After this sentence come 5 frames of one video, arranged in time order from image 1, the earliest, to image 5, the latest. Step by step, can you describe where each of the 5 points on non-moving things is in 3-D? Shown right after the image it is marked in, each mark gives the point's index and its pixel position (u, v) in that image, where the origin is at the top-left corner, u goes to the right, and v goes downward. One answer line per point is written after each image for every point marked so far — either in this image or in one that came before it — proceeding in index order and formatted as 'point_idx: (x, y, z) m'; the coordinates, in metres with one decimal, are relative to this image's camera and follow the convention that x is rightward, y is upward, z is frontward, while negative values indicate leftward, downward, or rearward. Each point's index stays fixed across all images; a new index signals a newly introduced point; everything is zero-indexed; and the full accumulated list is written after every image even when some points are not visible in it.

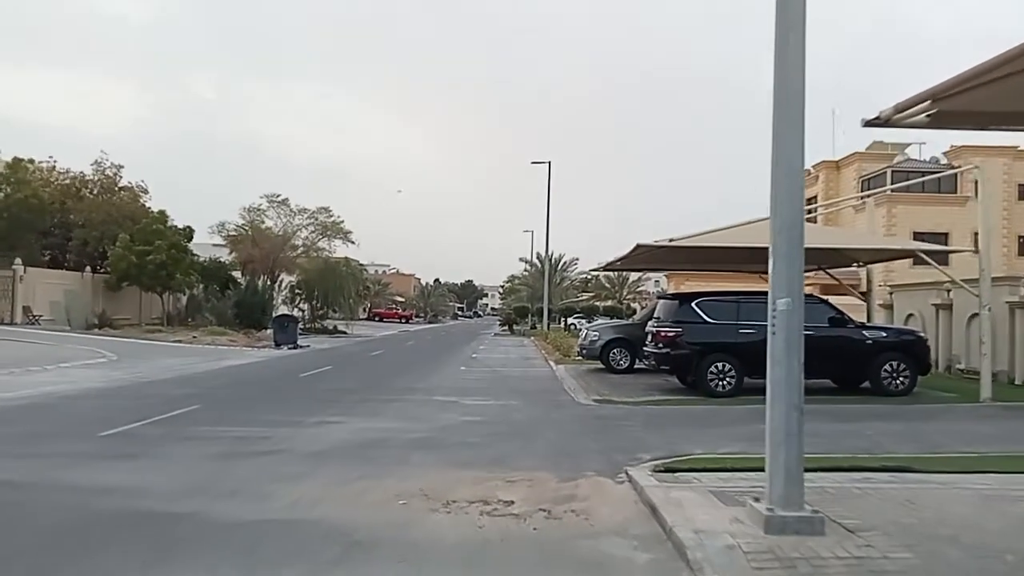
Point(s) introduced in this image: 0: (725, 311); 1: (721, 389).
0: (+5.5, -0.6, +19.4) m
1: (+5.3, -2.6, +19.1) m
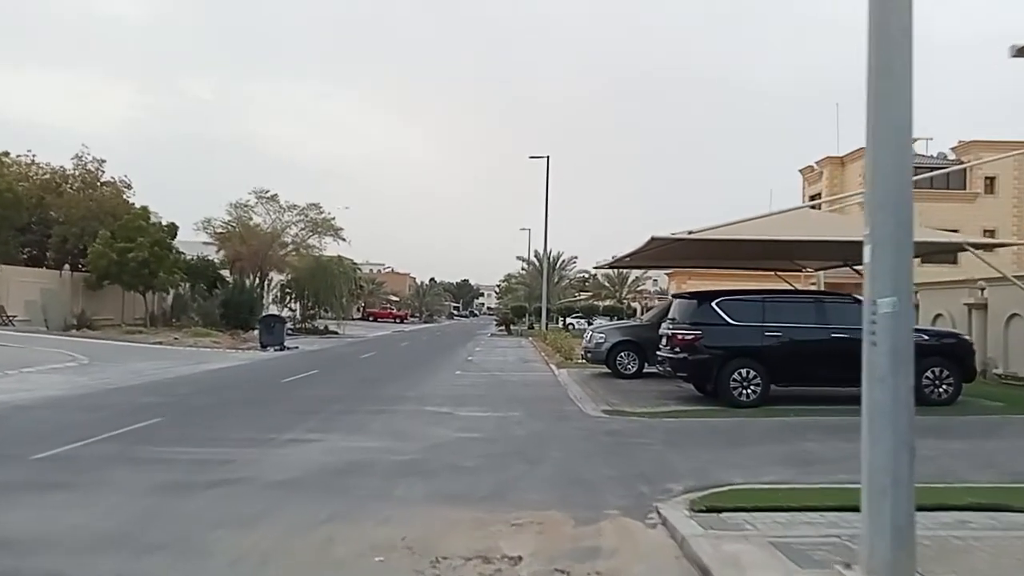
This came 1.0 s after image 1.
0: (+5.5, -0.6, +17.5) m
1: (+5.3, -2.6, +17.2) m
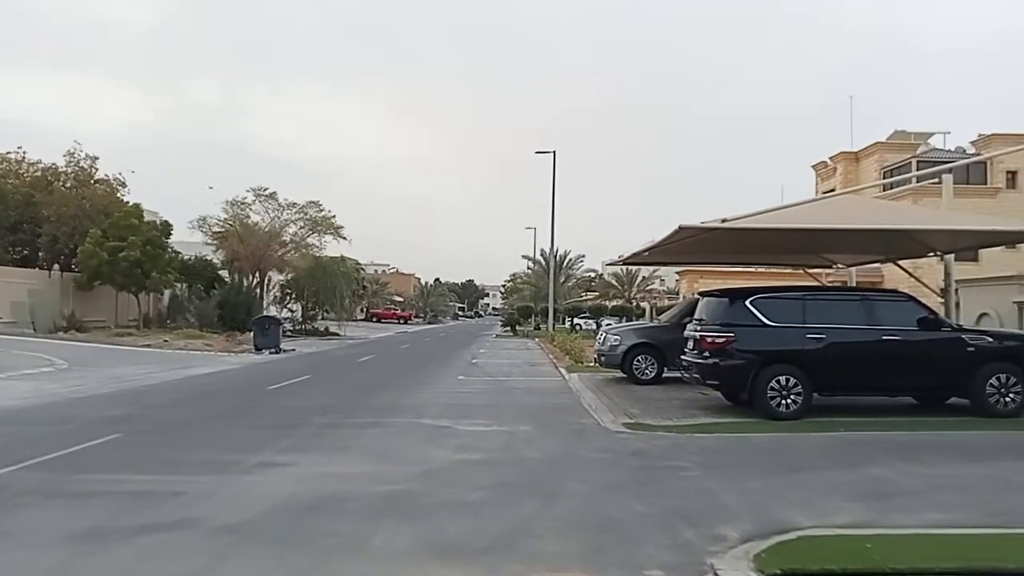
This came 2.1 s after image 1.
0: (+5.7, -0.5, +15.5) m
1: (+5.5, -2.5, +15.2) m
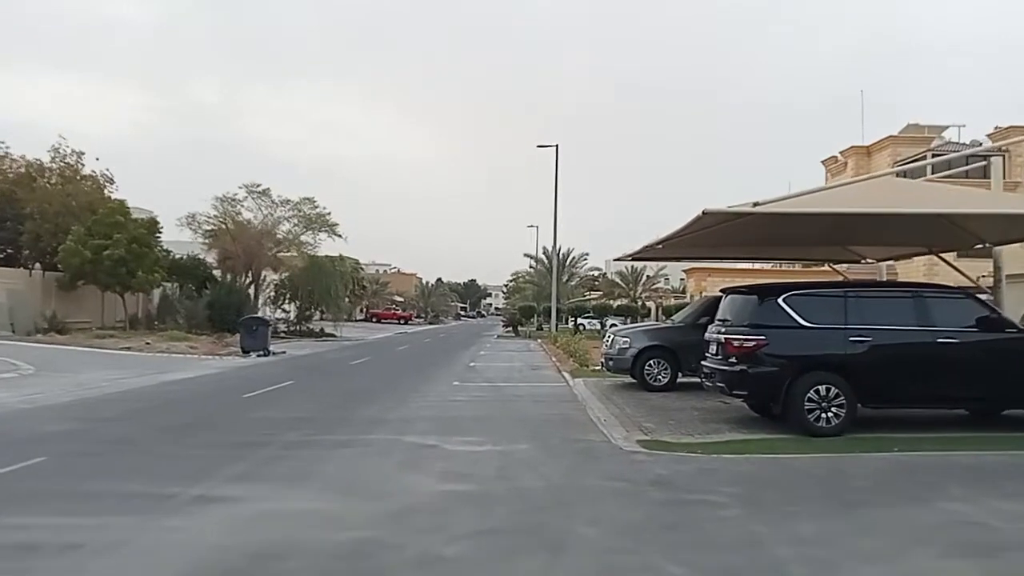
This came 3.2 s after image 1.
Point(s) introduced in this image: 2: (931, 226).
0: (+5.6, -0.4, +13.4) m
1: (+5.4, -2.4, +13.1) m
2: (+9.8, +1.4, +17.6) m
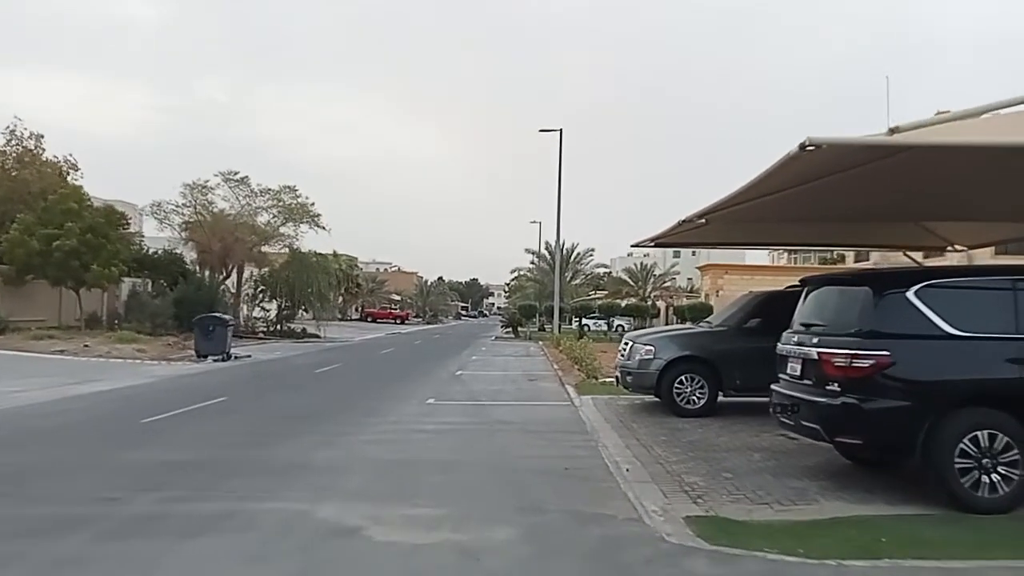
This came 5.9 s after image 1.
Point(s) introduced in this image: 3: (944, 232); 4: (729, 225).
0: (+5.3, -0.2, +8.5) m
1: (+5.2, -2.3, +8.2) m
2: (+9.6, +1.6, +12.6) m
3: (+10.5, +1.2, +18.2) m
4: (+4.6, +1.2, +16.2) m
